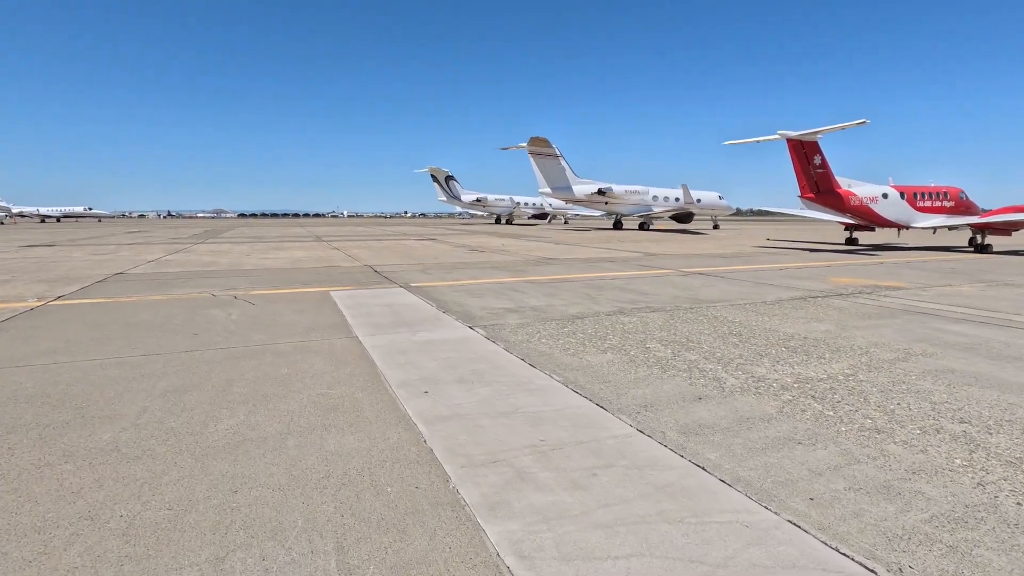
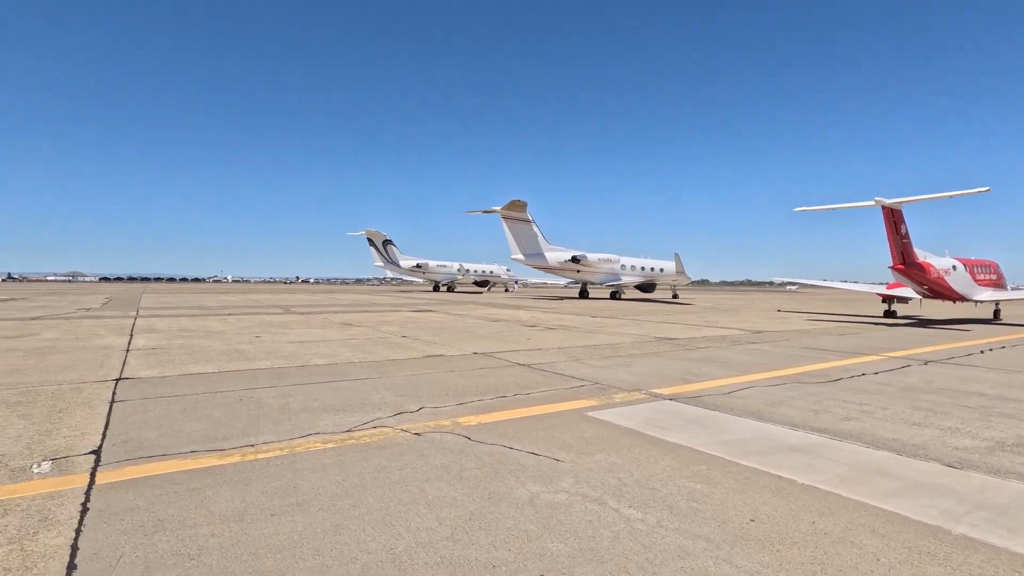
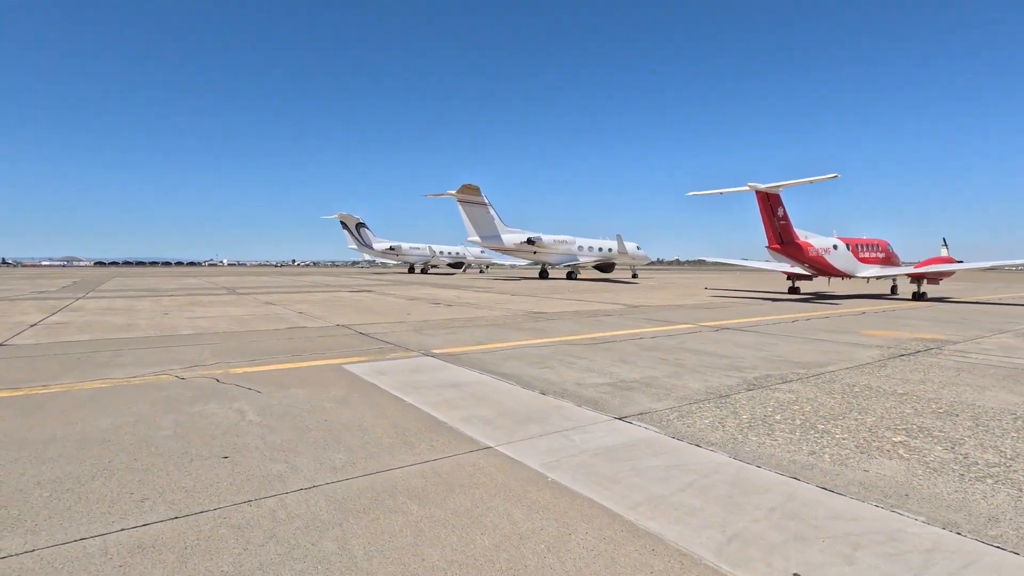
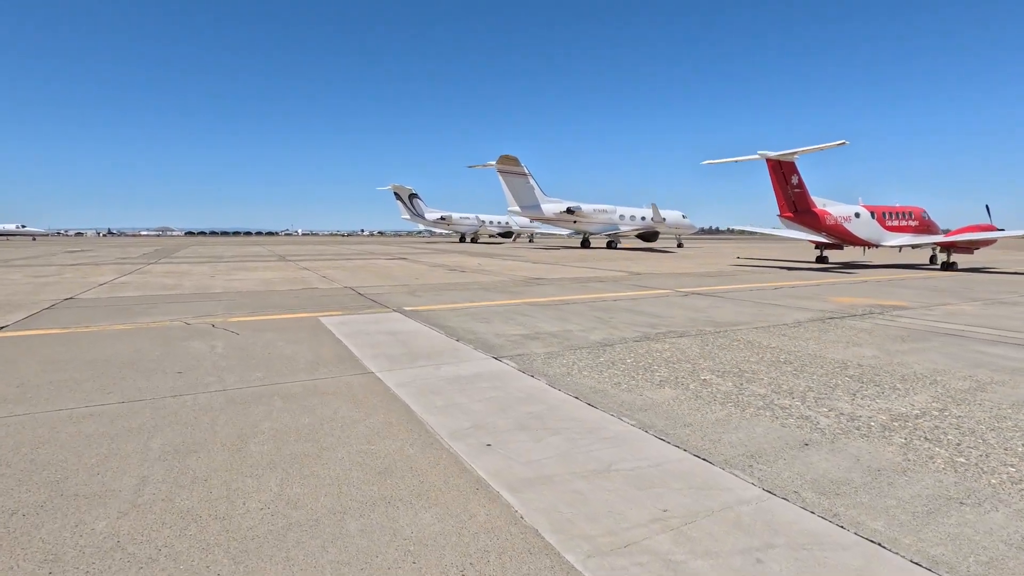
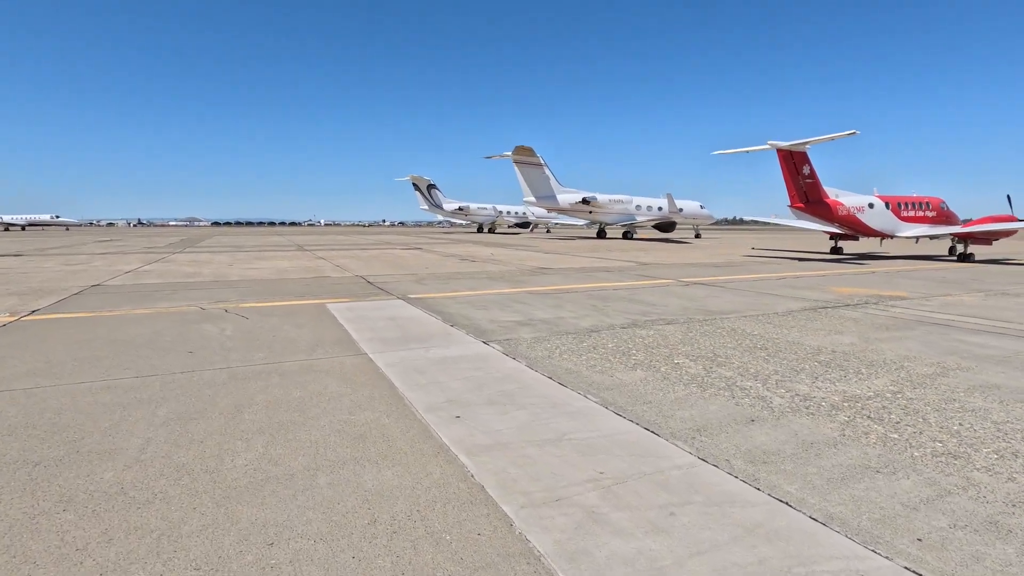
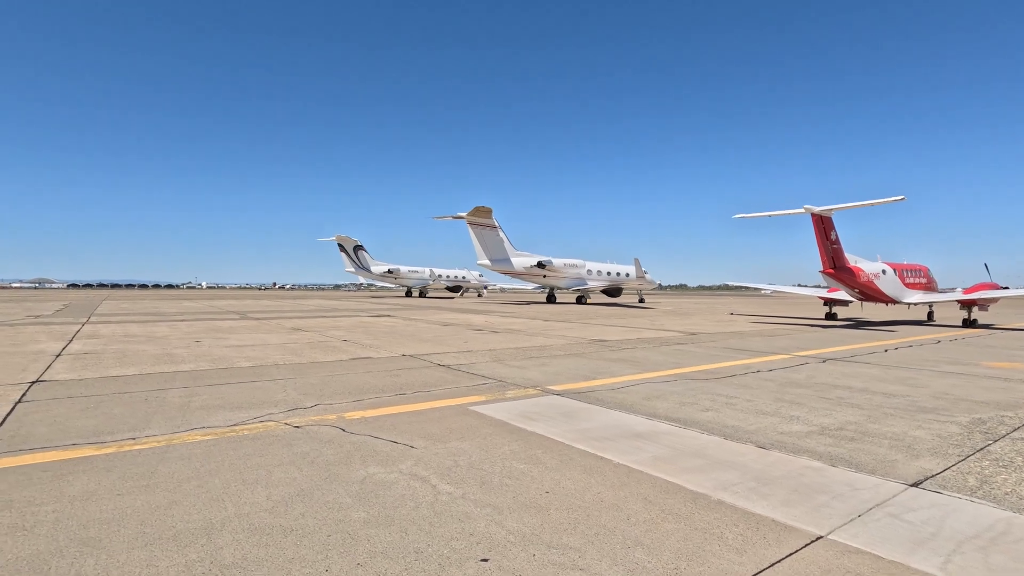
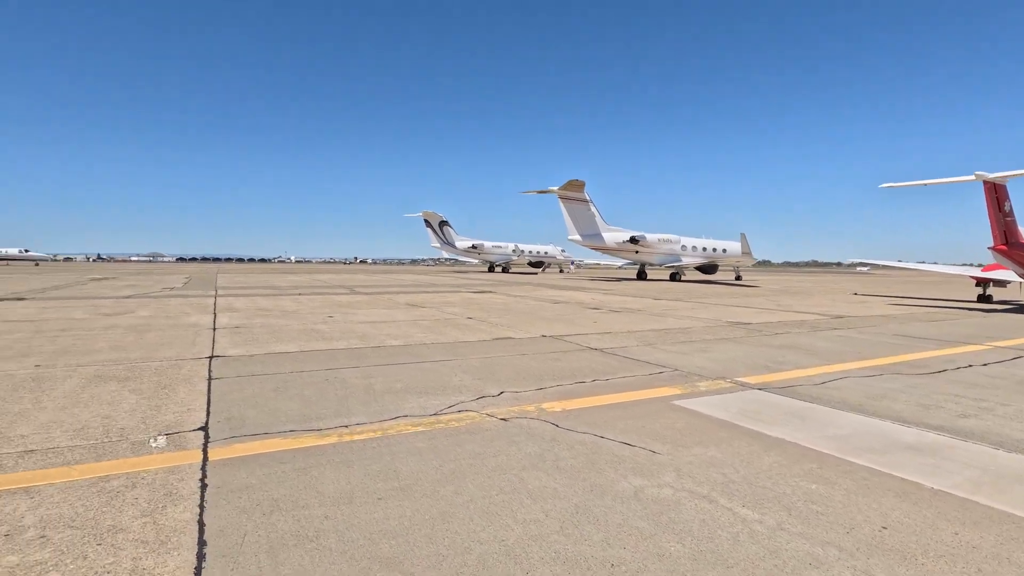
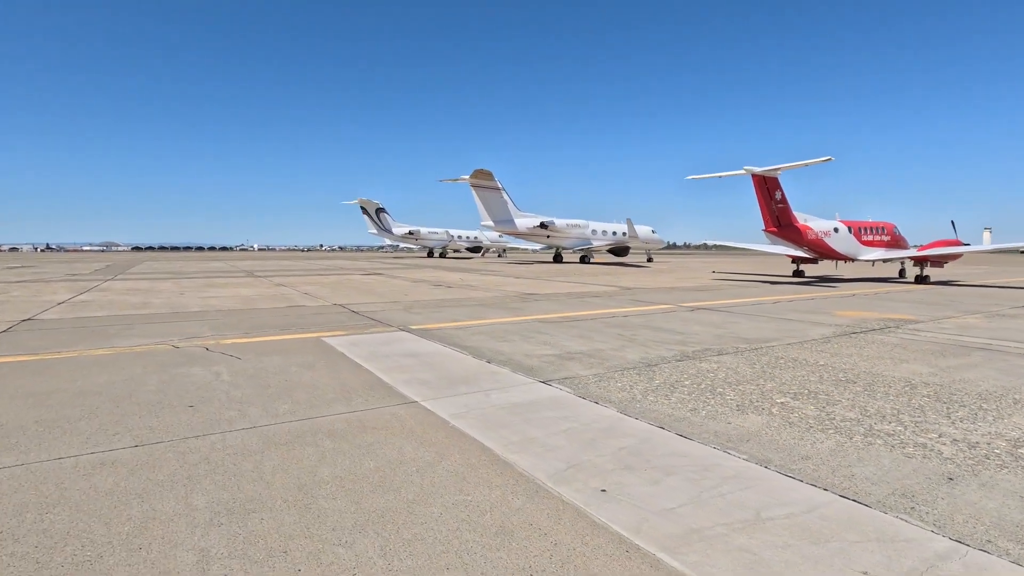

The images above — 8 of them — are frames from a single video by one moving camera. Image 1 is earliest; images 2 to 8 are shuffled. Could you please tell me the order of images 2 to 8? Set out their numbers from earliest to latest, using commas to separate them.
5, 4, 8, 3, 6, 2, 7
